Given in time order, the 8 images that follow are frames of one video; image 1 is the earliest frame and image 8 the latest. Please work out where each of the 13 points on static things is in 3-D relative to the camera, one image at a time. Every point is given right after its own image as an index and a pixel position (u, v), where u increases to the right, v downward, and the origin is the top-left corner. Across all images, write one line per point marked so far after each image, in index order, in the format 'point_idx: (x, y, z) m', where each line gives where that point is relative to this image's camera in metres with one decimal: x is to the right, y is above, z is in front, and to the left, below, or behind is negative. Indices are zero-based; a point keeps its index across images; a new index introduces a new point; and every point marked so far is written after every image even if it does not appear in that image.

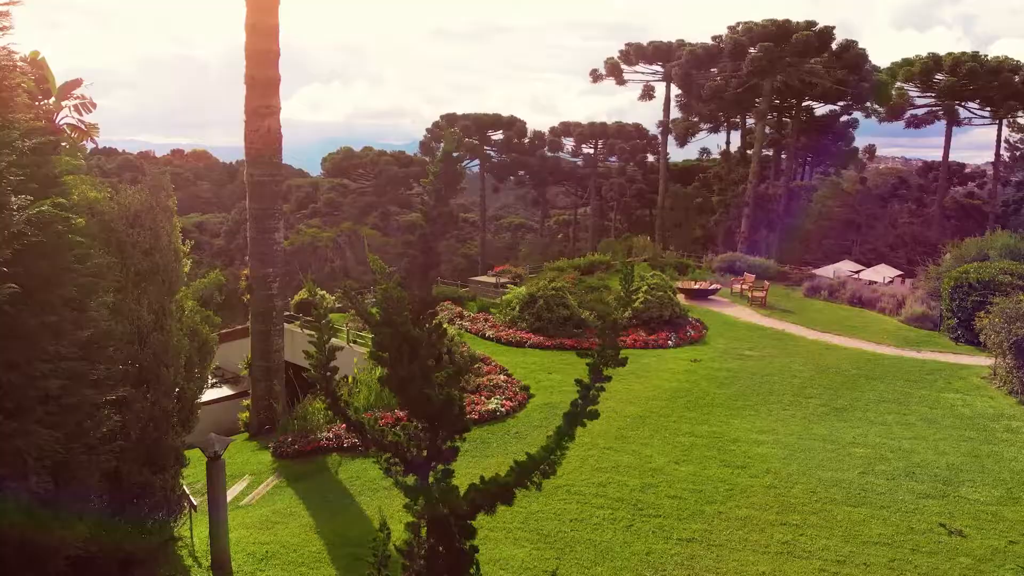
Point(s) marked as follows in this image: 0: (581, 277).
0: (+2.7, +0.4, +17.1) m
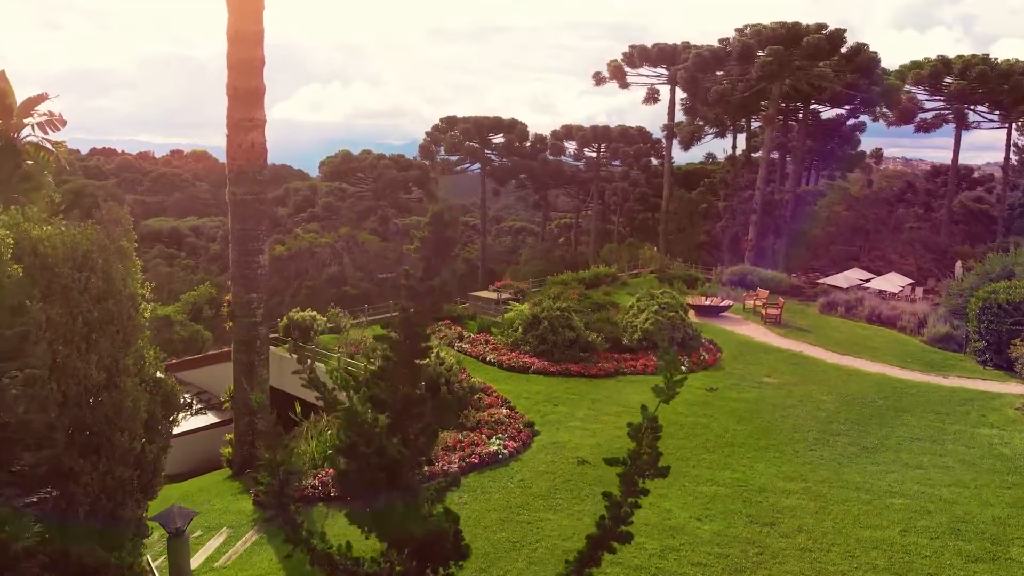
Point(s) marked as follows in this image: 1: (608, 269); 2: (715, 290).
0: (+2.8, -0.2, +16.4) m
1: (+4.3, +0.9, +19.7) m
2: (+8.5, -0.1, +18.2) m
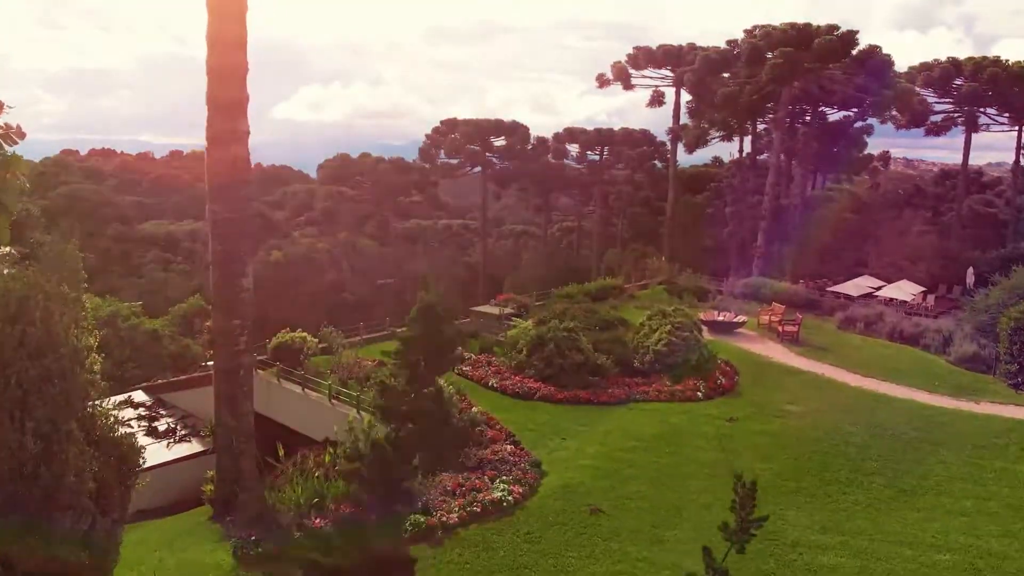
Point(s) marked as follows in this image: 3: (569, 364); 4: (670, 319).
0: (+2.9, -0.7, +15.6) m
1: (+4.4, +0.3, +18.9) m
2: (+8.6, -0.6, +17.4) m
3: (+1.5, -2.0, +11.5) m
4: (+4.7, -0.9, +13.0) m
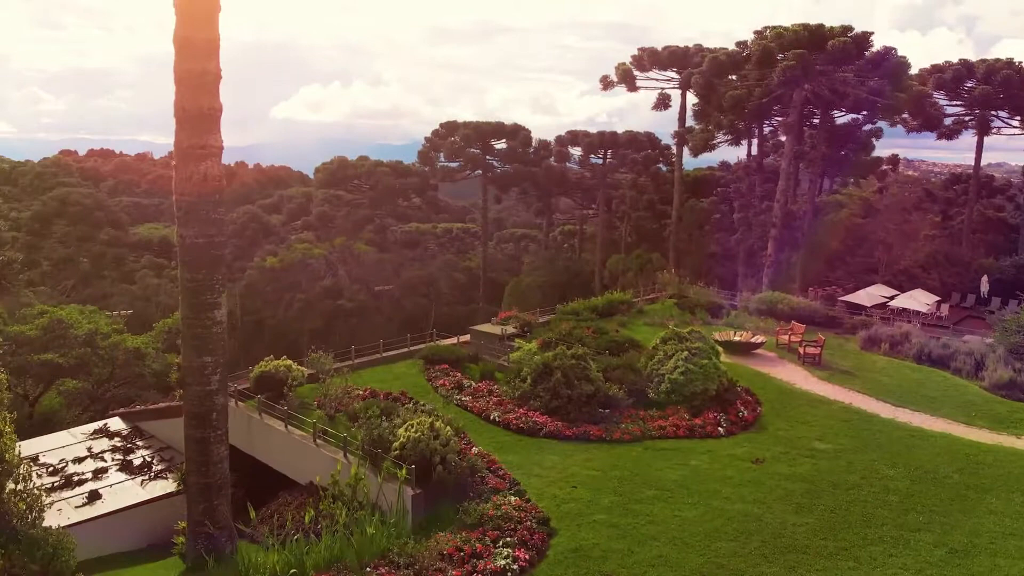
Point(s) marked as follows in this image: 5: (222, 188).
0: (+3.0, -1.3, +14.6) m
1: (+4.5, -0.3, +17.9) m
2: (+8.7, -1.2, +16.5) m
3: (+1.6, -2.6, +10.6) m
4: (+4.8, -1.5, +12.1) m
5: (-5.4, +1.9, +8.1) m
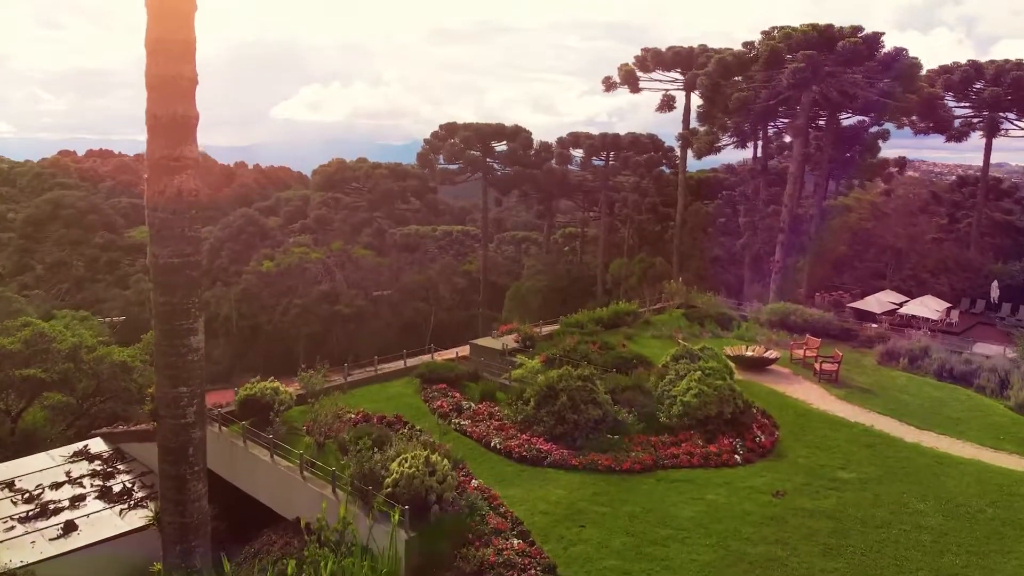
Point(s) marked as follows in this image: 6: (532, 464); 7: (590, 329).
0: (+3.0, -1.7, +14.0) m
1: (+4.6, -0.7, +17.3) m
2: (+8.7, -1.7, +15.8) m
3: (+1.7, -3.0, +9.9) m
4: (+4.9, -1.9, +11.4) m
5: (-5.4, +1.5, +7.5) m
6: (+0.4, -3.8, +9.4) m
7: (+2.7, -1.4, +15.4) m
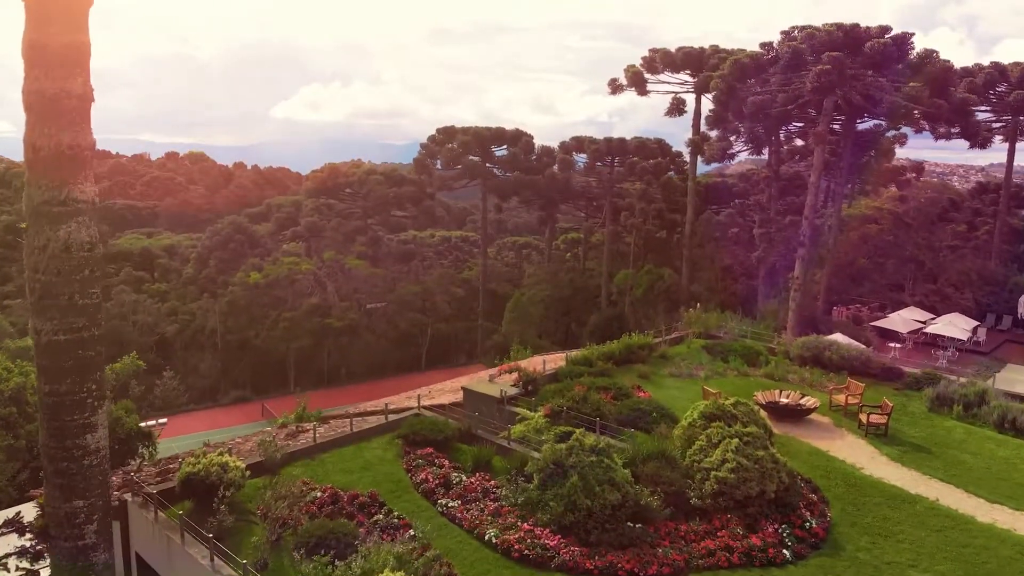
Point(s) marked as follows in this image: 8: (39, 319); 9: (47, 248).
0: (+3.0, -2.8, +12.2) m
1: (+4.6, -1.7, +15.5) m
2: (+8.7, -2.7, +14.0) m
3: (+1.6, -4.1, +8.1) m
4: (+4.9, -3.0, +9.6) m
5: (-5.4, +0.4, +5.7) m
6: (+0.4, -4.9, +7.6) m
7: (+2.7, -2.5, +13.6) m
8: (-5.9, -0.3, +5.4) m
9: (-5.8, +0.5, +5.4) m
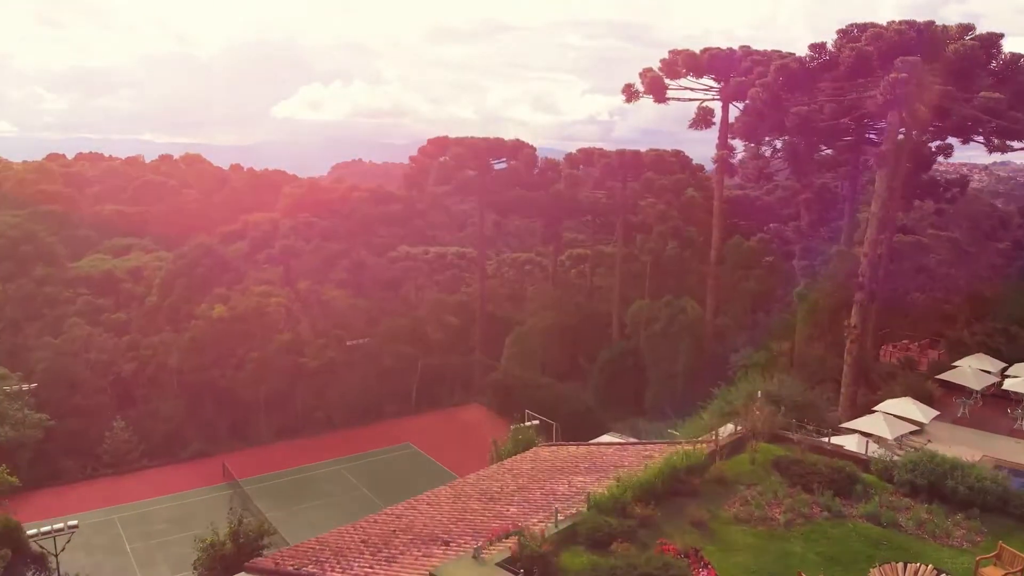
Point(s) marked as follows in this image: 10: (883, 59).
0: (+3.0, -5.3, +8.1) m
1: (+4.6, -4.2, +11.4) m
2: (+8.7, -5.2, +9.9) m
3: (+1.6, -6.6, +4.0) m
4: (+4.8, -5.5, +5.5) m
5: (-5.4, -2.1, +1.6) m
6: (+0.4, -7.3, +3.5) m
7: (+2.7, -5.0, +9.5) m
8: (-6.0, -2.8, +1.3) m
9: (-5.8, -2.0, +1.3) m
10: (+16.4, +10.3, +19.6) m
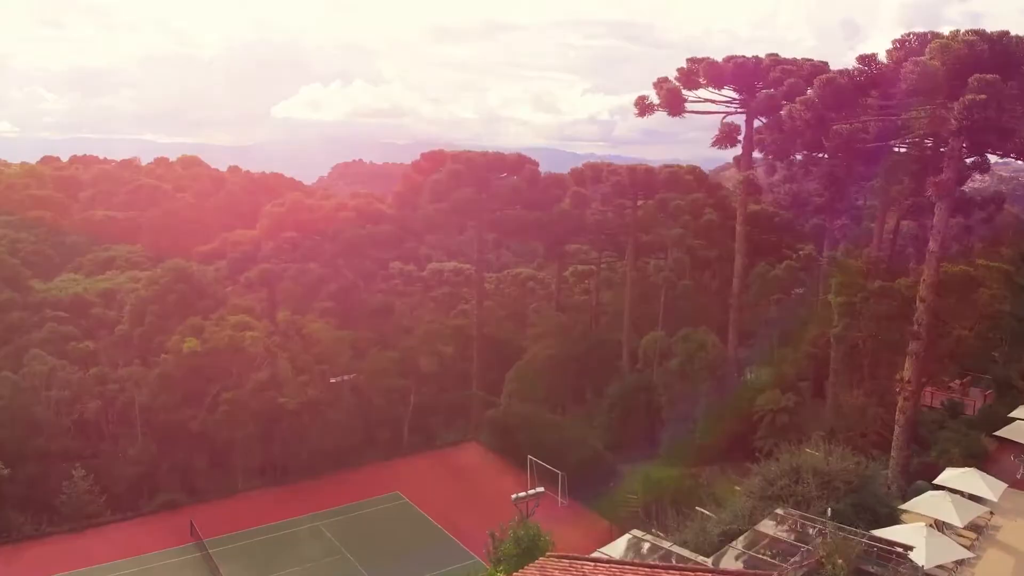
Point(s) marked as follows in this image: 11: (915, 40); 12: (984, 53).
0: (+3.0, -7.3, +5.3) m
1: (+4.6, -6.2, +8.6) m
2: (+8.7, -7.2, +7.2) m
3: (+1.6, -8.6, +1.3) m
4: (+4.8, -7.5, +2.8) m
5: (-5.4, -4.1, -1.1) m
6: (+0.4, -9.4, +0.8) m
7: (+2.7, -7.0, +6.8) m
8: (-5.9, -4.8, -1.4) m
9: (-5.8, -4.0, -1.4) m
10: (+16.5, +8.3, +16.8) m
11: (+16.4, +10.2, +18.0) m
12: (+17.3, +8.9, +16.4) m
